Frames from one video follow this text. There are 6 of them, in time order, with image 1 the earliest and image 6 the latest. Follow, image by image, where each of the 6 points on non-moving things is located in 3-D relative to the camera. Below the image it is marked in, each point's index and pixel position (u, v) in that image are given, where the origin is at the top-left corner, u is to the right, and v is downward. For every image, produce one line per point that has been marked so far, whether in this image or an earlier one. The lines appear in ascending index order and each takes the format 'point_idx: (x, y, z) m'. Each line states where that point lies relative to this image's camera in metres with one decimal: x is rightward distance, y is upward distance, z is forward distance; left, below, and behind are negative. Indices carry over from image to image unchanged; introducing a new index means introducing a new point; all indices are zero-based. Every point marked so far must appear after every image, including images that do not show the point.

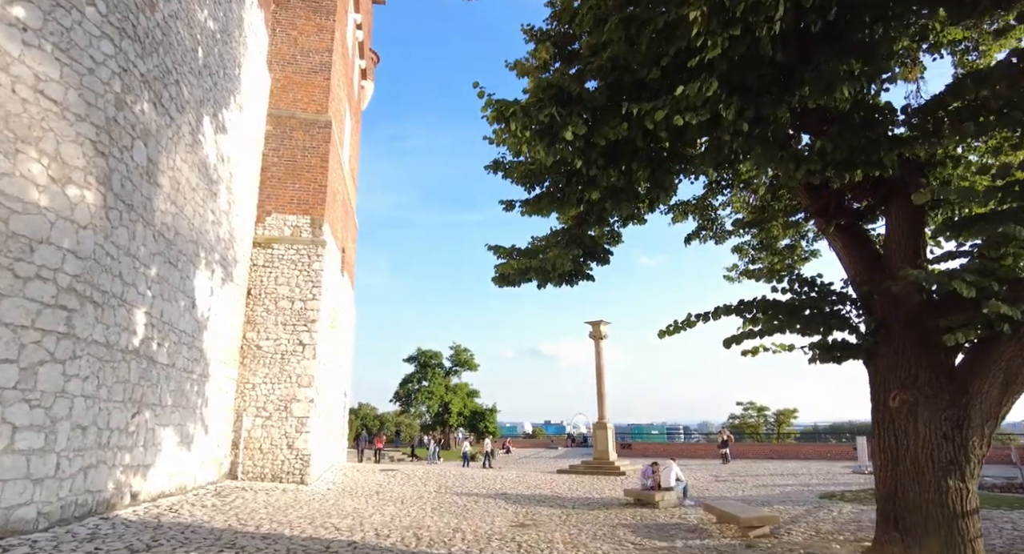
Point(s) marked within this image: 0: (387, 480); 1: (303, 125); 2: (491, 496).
0: (-3.3, -5.4, +17.2) m
1: (-5.7, +4.2, +17.8) m
2: (-0.5, -5.2, +15.4) m
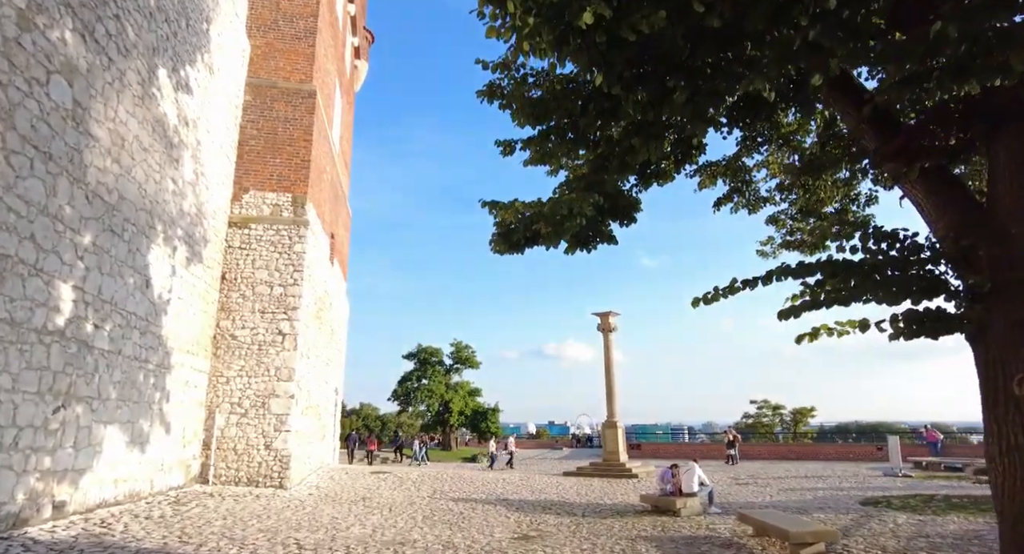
0: (-3.3, -5.0, +15.7) m
1: (-5.7, +4.5, +16.3) m
2: (-0.4, -4.8, +13.8) m
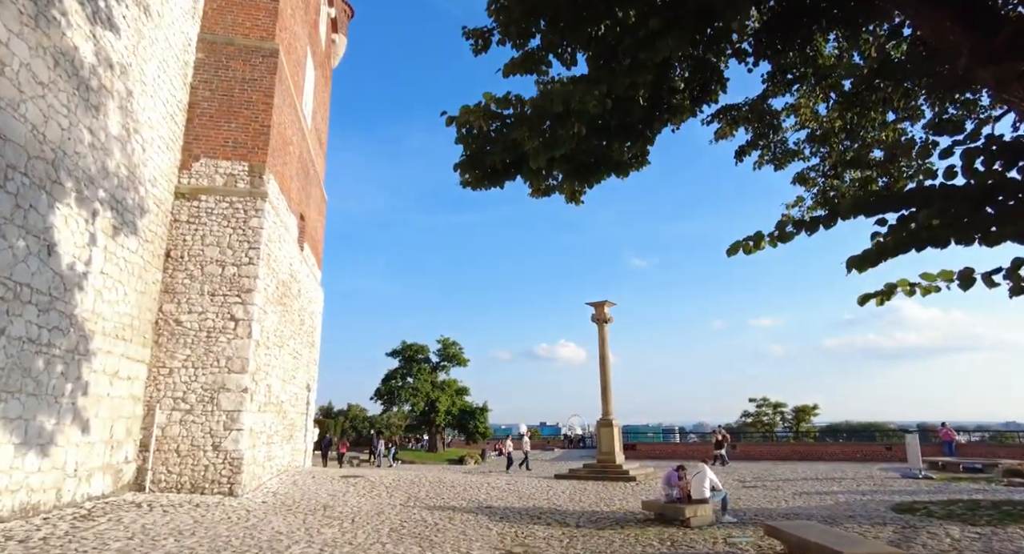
0: (-3.6, -4.5, +13.9) m
1: (-6.0, +5.0, +14.5) m
2: (-0.7, -4.3, +12.1) m
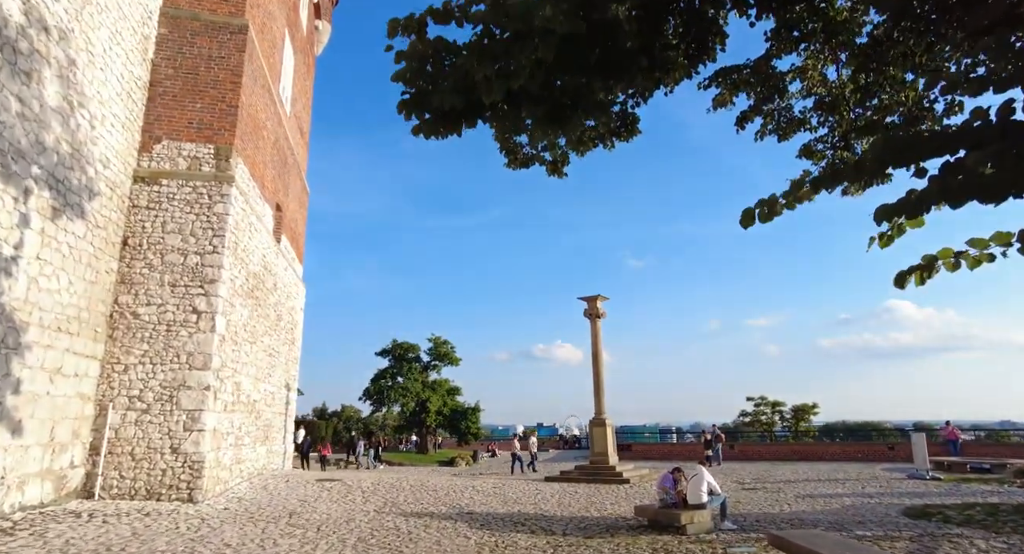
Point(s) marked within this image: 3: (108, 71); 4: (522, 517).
0: (-3.9, -4.3, +13.0) m
1: (-6.3, +5.2, +13.6) m
2: (-1.0, -4.1, +11.2) m
3: (-6.8, +3.4, +10.7) m
4: (+0.2, -4.2, +11.4) m
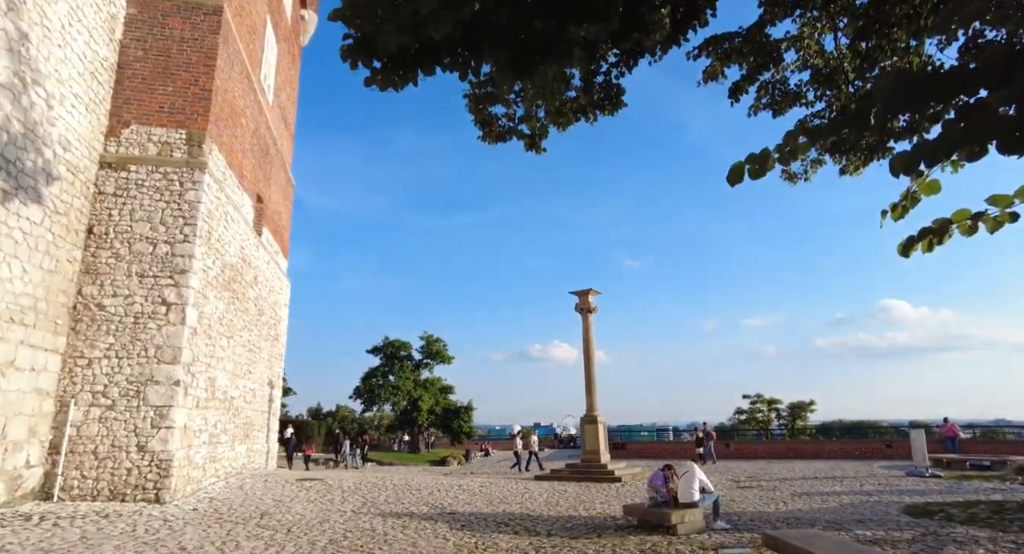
0: (-4.2, -4.2, +12.5) m
1: (-6.6, +5.4, +13.1) m
2: (-1.3, -3.9, +10.7) m
3: (-7.1, +3.5, +10.2) m
4: (-0.1, -4.0, +10.9) m
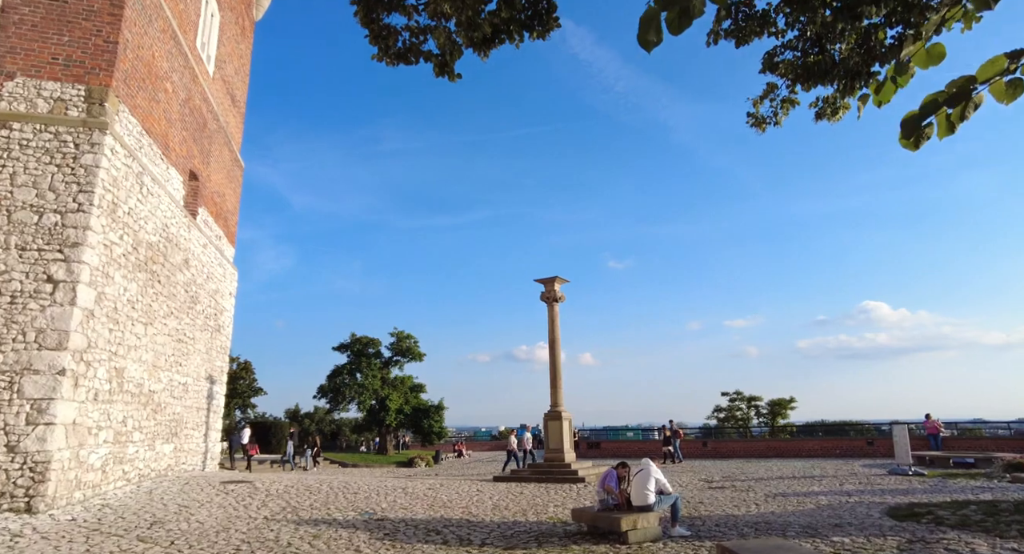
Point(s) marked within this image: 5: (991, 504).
0: (-5.2, -3.8, +11.1) m
1: (-7.6, +5.8, +11.6) m
2: (-2.2, -3.5, +9.3) m
3: (-8.0, +3.9, +8.7) m
4: (-1.0, -3.6, +9.6) m
5: (+7.2, -3.4, +9.7) m
